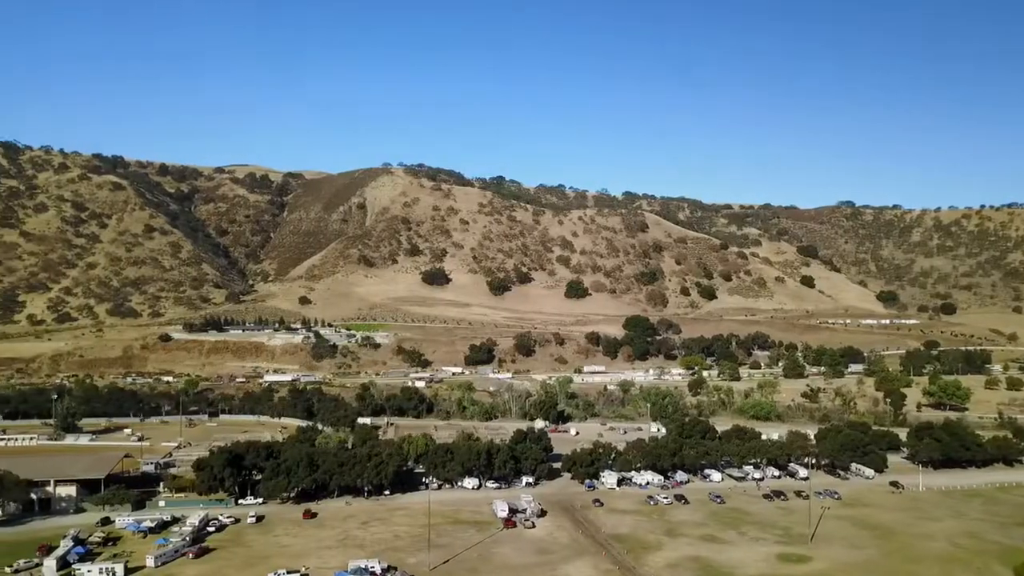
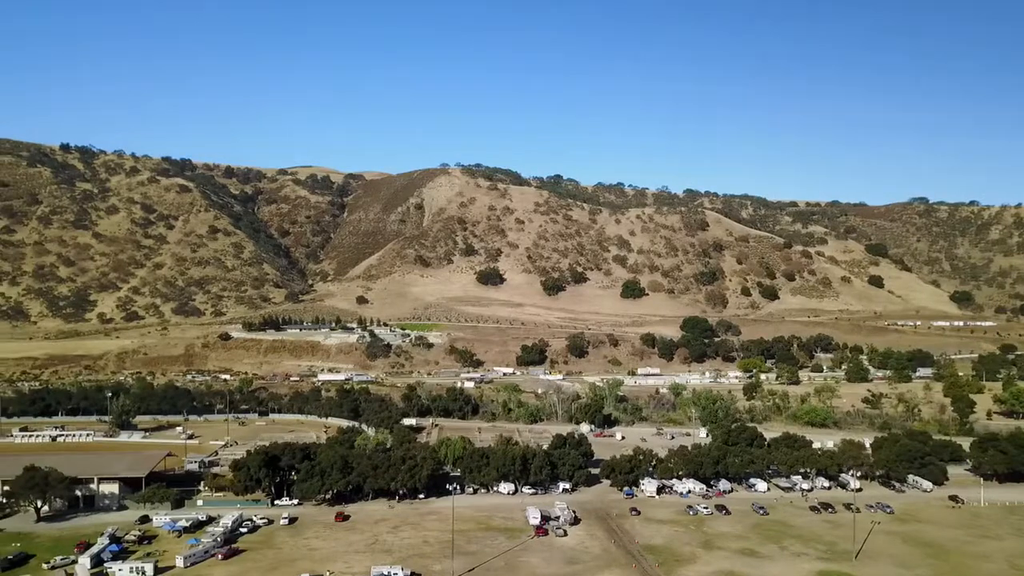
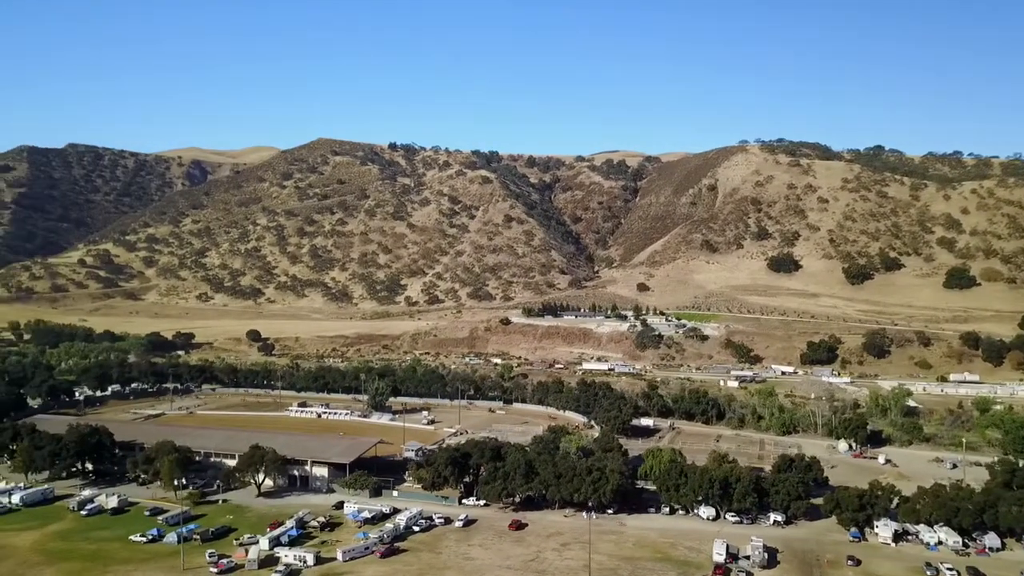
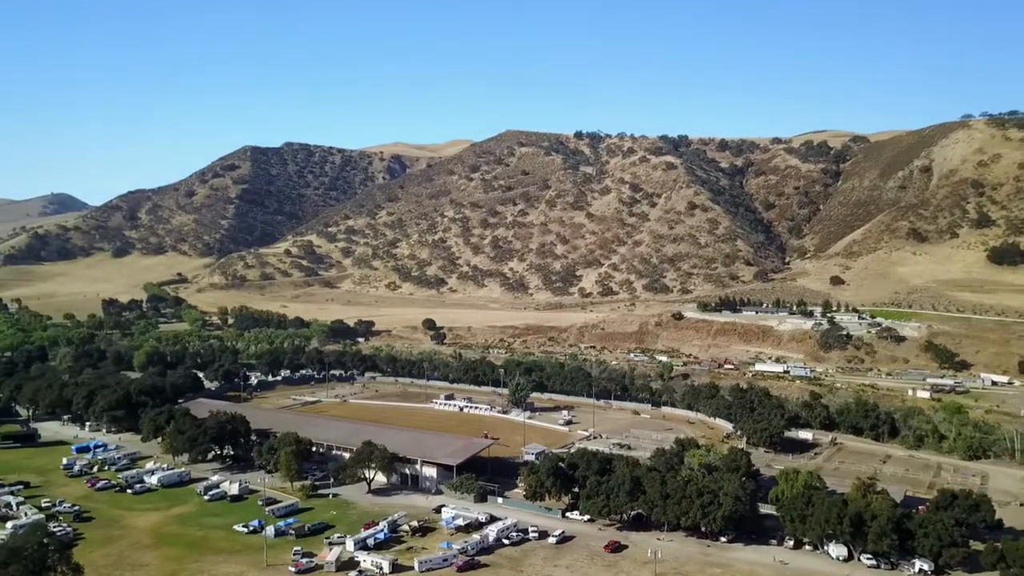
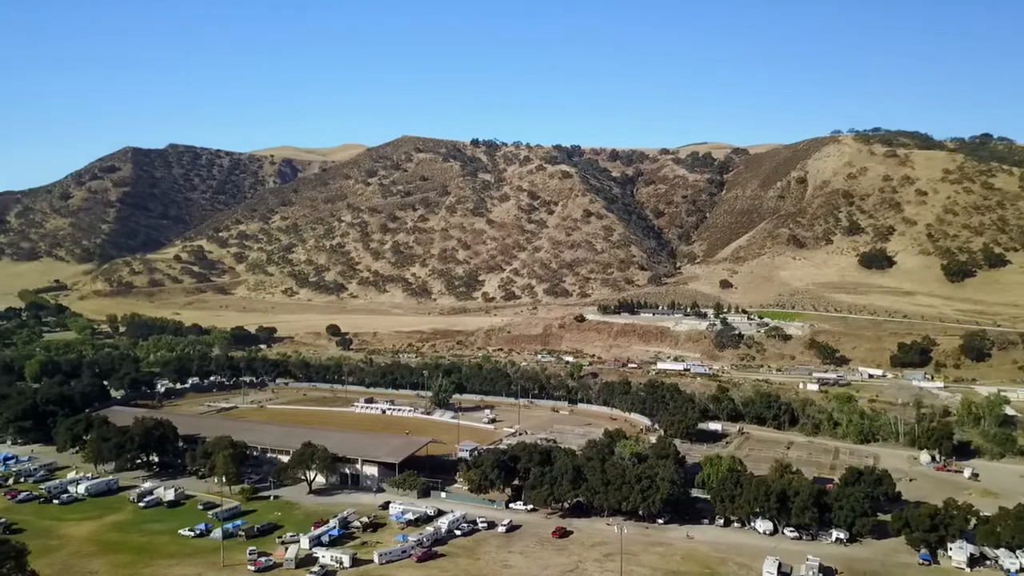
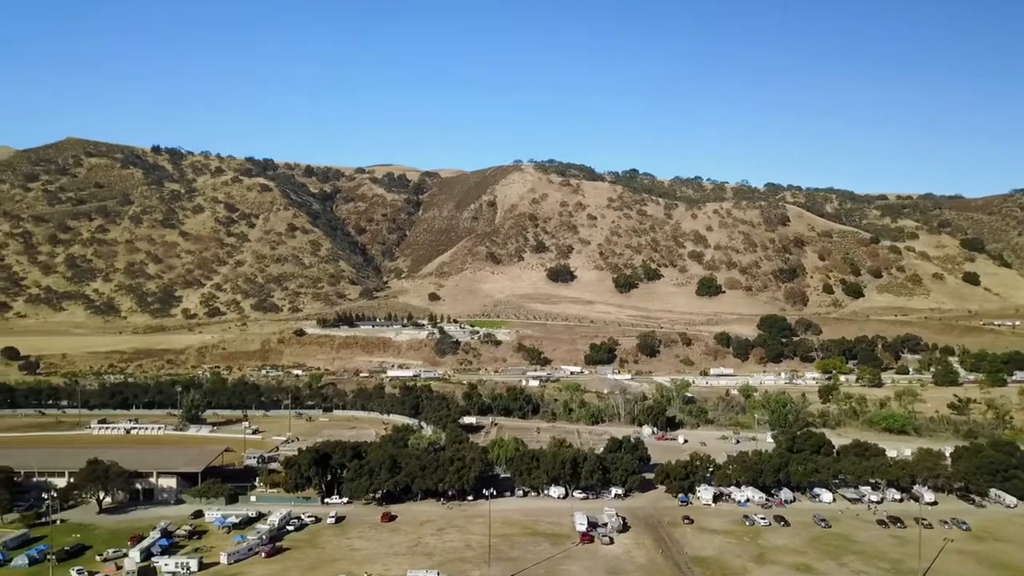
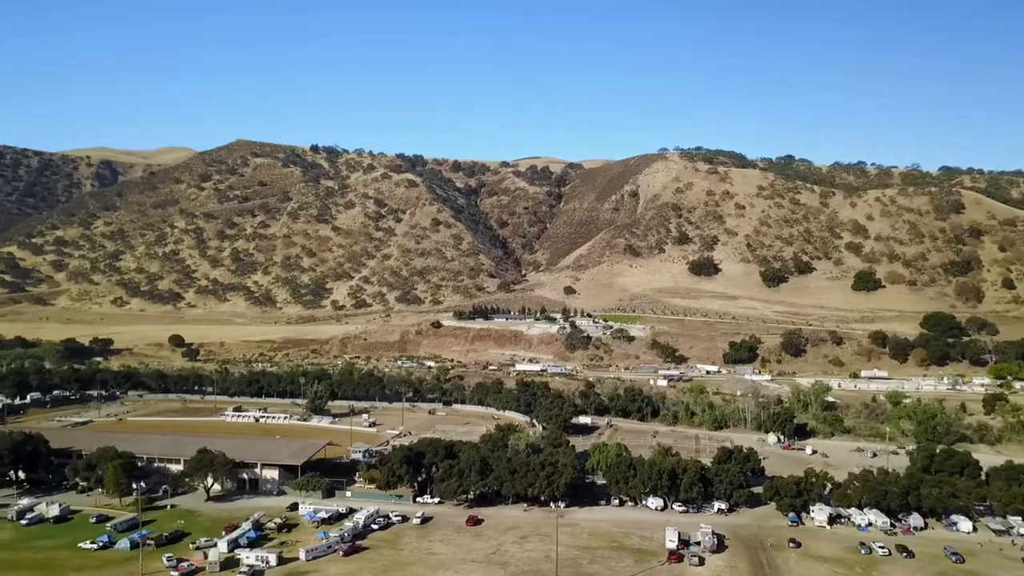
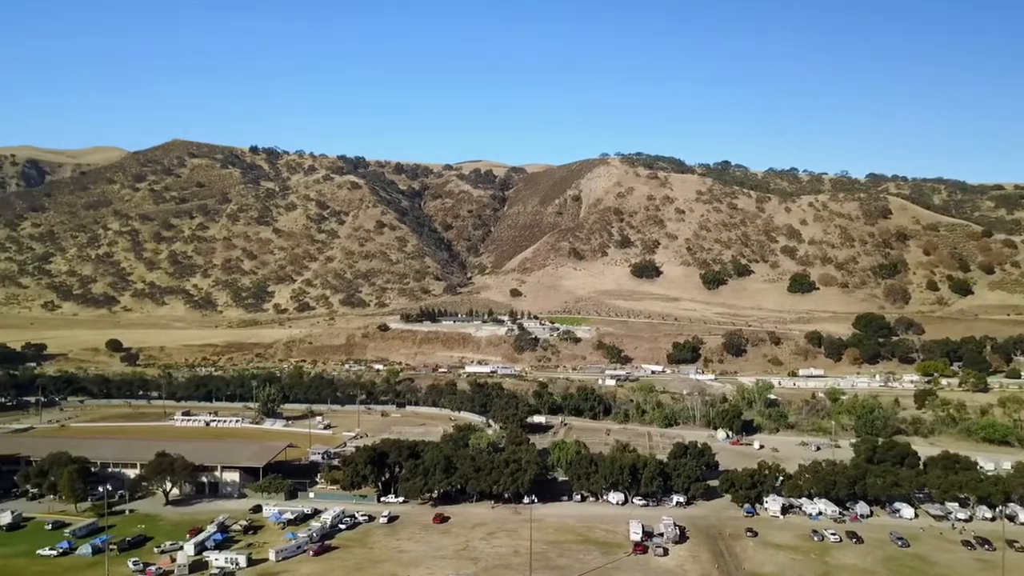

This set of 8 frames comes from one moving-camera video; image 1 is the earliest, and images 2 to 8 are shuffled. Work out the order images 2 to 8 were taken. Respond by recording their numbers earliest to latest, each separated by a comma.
2, 6, 8, 7, 3, 5, 4
